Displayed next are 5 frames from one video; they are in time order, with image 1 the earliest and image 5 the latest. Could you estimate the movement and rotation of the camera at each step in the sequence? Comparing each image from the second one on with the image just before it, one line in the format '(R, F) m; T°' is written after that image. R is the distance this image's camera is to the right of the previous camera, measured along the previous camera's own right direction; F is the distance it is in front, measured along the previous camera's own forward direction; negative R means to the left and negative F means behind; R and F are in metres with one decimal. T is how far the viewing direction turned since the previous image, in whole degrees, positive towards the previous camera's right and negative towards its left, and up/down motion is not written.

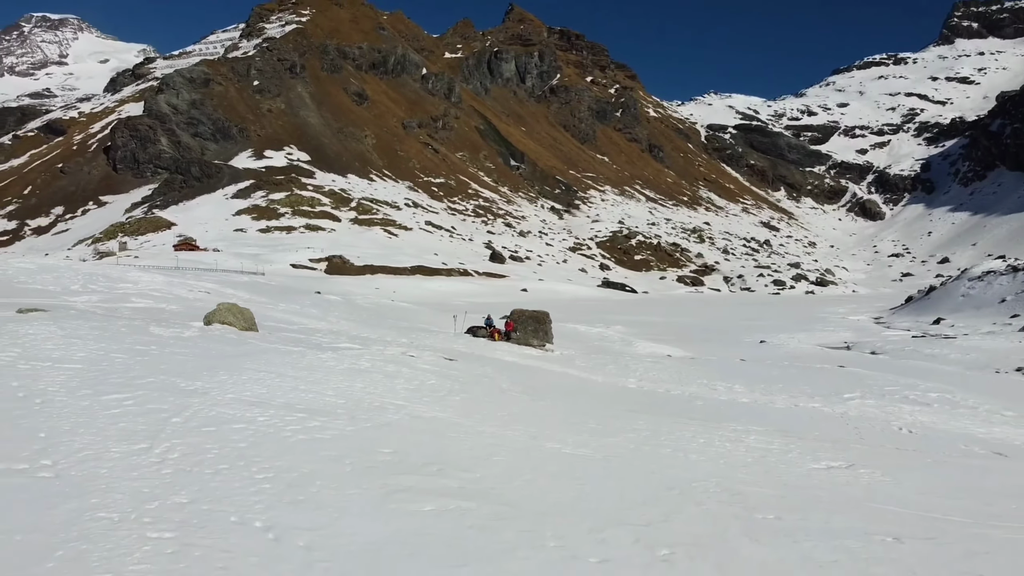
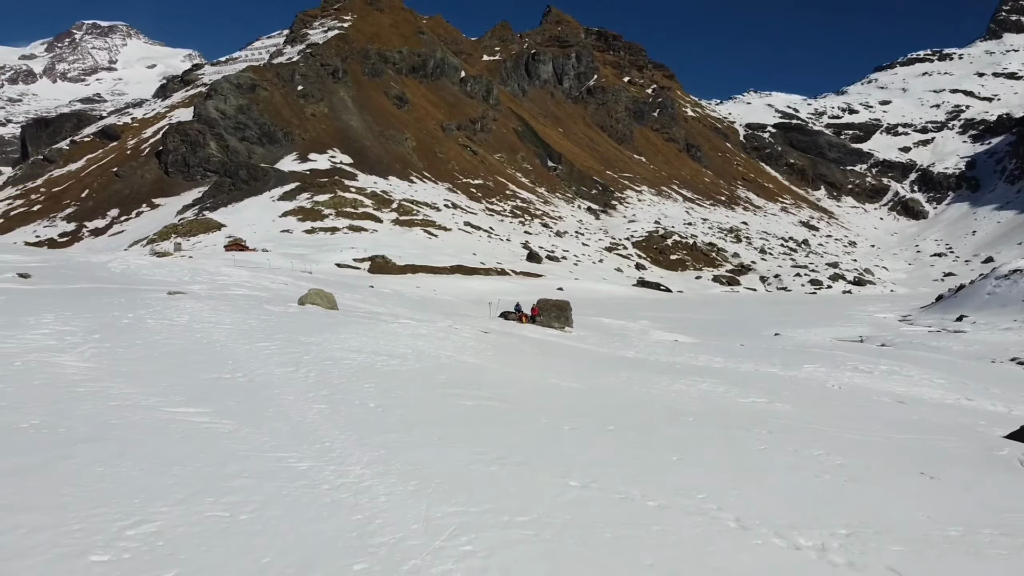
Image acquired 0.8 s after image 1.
(+0.2, -2.5) m; -3°
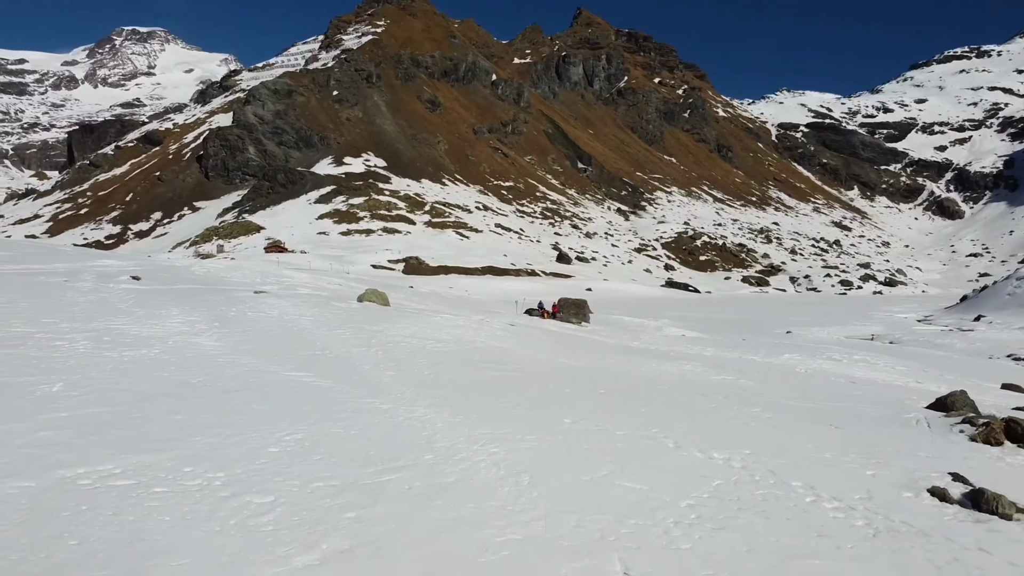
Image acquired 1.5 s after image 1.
(+0.2, -2.2) m; -2°
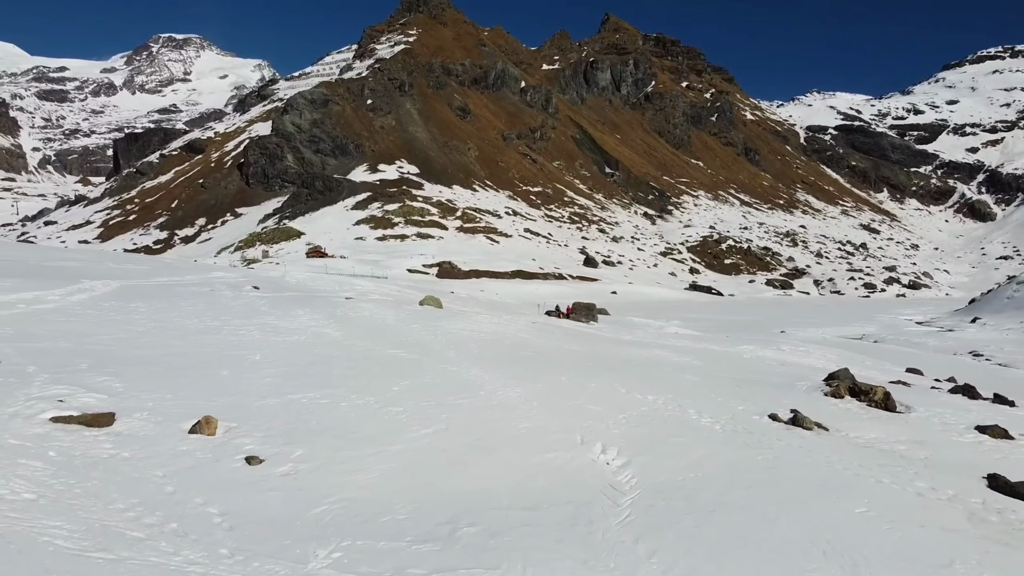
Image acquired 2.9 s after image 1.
(+0.2, -4.4) m; -2°
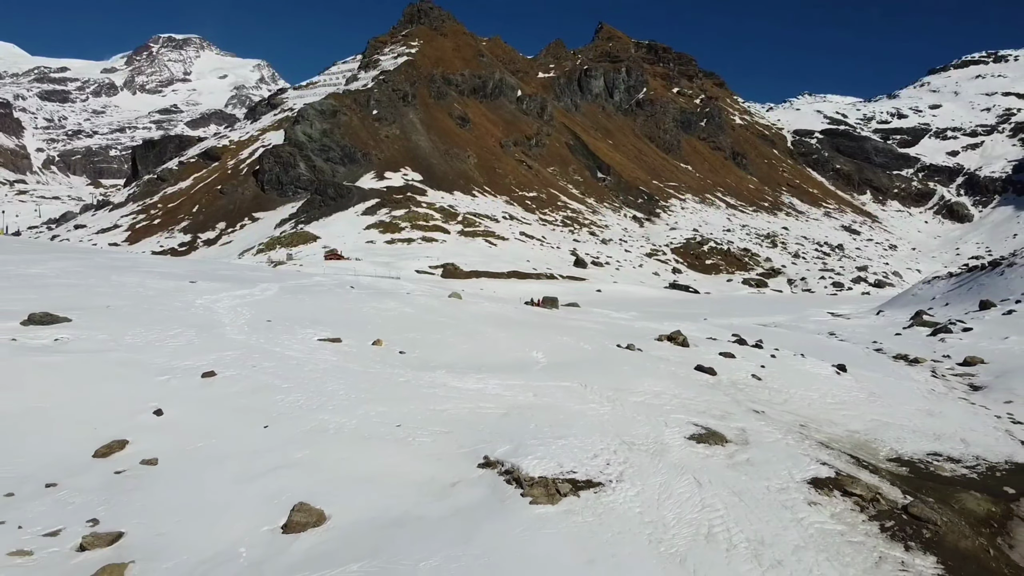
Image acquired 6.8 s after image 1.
(+0.3, -12.3) m; 0°
